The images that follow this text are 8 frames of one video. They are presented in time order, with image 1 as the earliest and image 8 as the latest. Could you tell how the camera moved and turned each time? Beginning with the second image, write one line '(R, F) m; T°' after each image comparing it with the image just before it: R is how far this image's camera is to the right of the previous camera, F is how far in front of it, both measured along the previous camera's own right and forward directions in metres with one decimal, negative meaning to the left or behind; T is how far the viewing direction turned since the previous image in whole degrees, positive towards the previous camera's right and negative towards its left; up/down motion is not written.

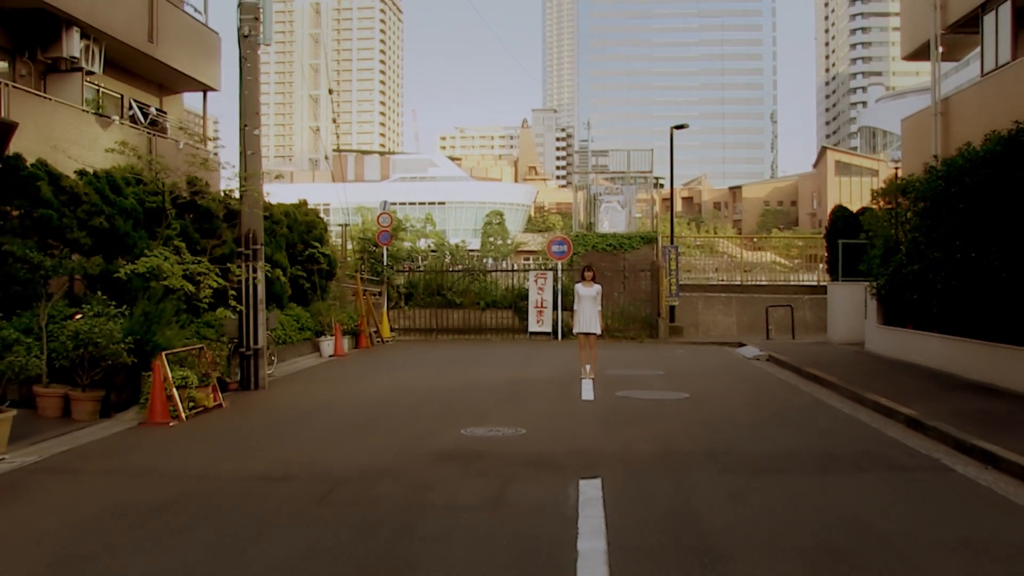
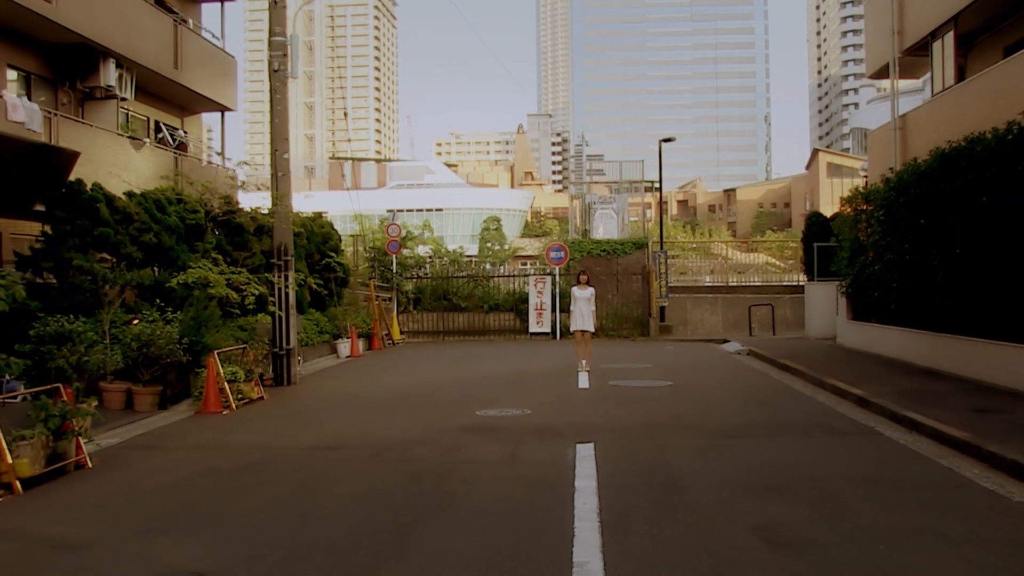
(-0.1, -1.6) m; 0°
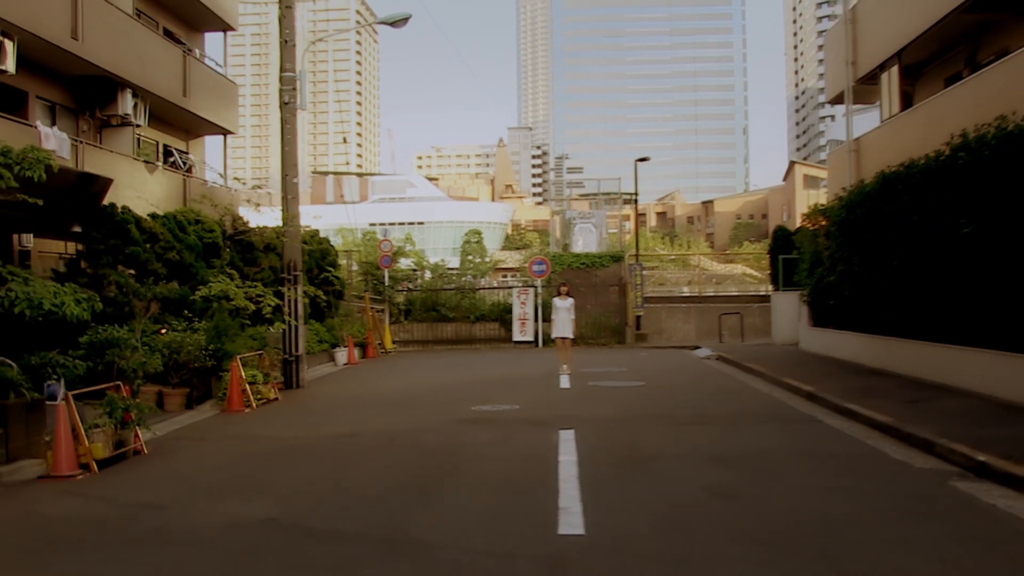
(-0.1, -1.5) m; +1°
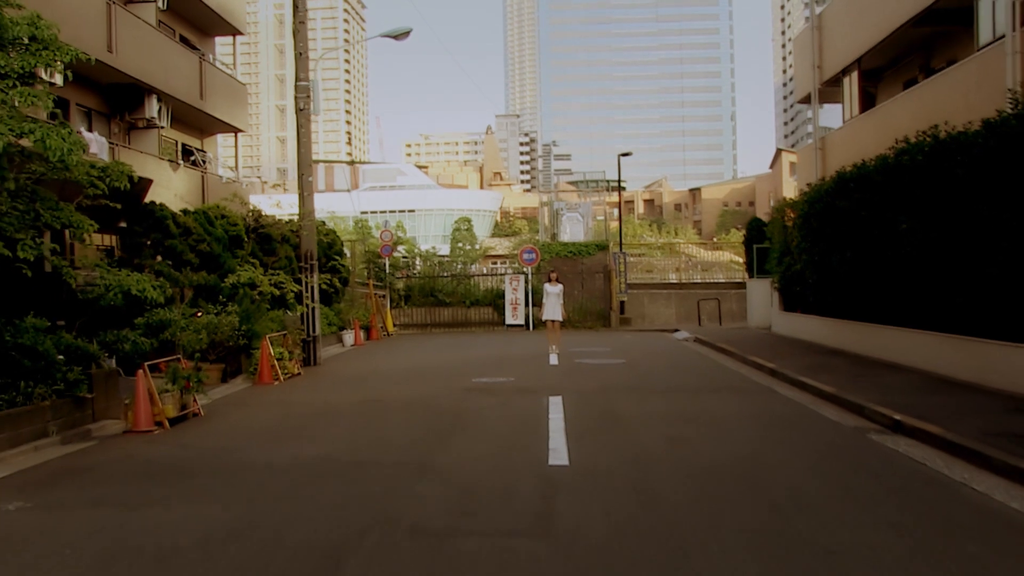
(-0.1, -1.9) m; 0°
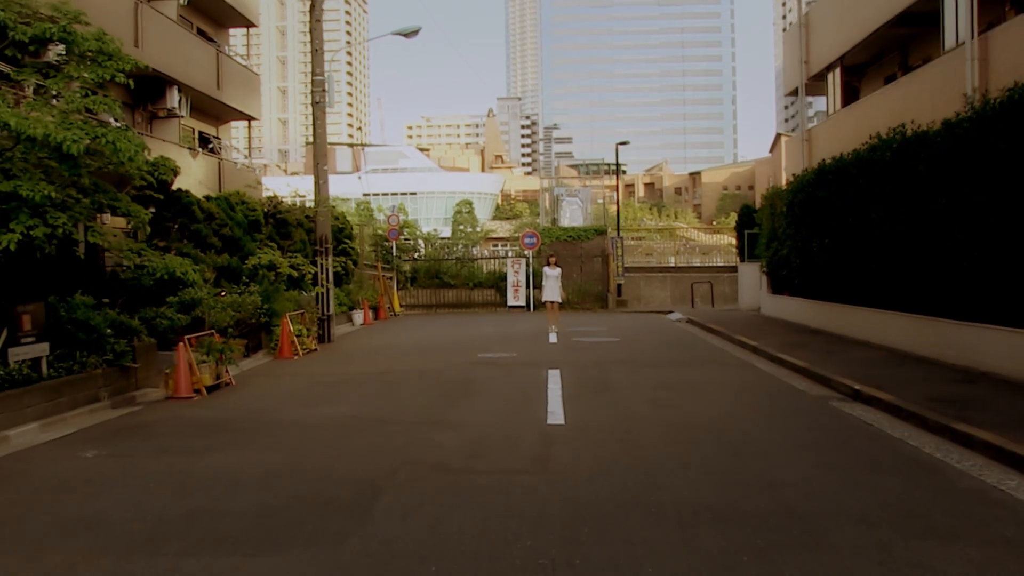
(0.0, -1.2) m; 0°
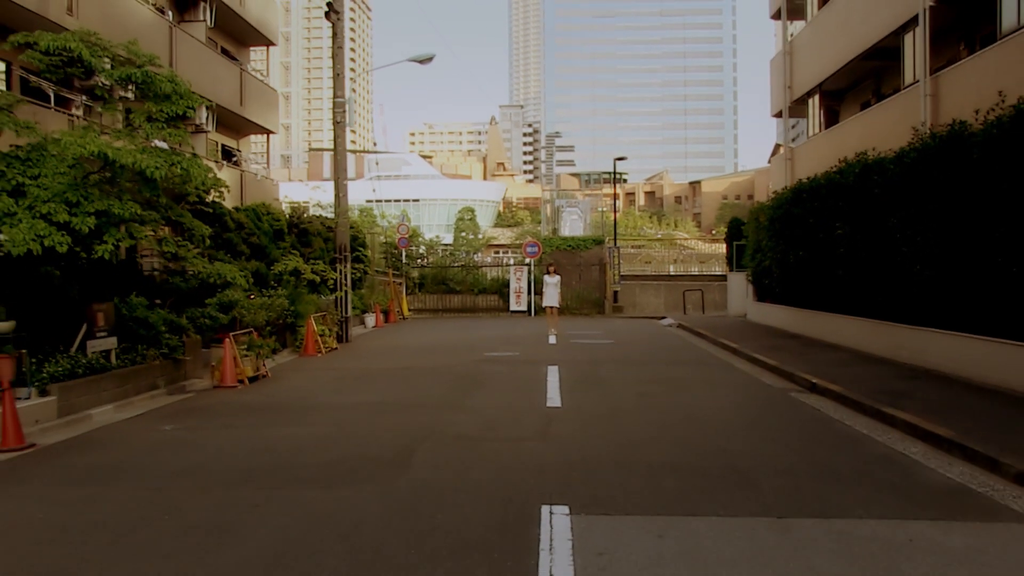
(0.0, -1.7) m; 0°
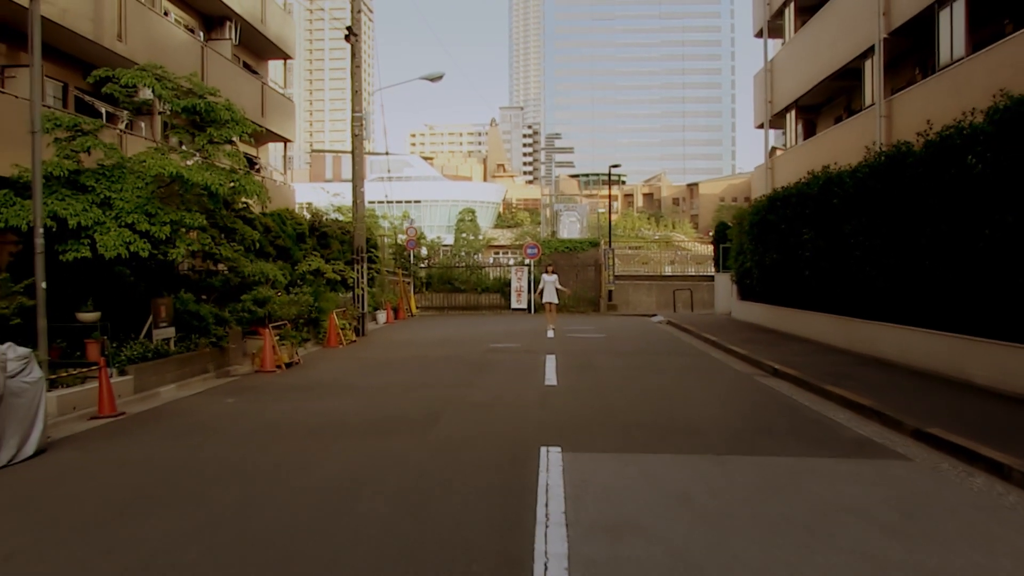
(0.0, -2.0) m; 0°
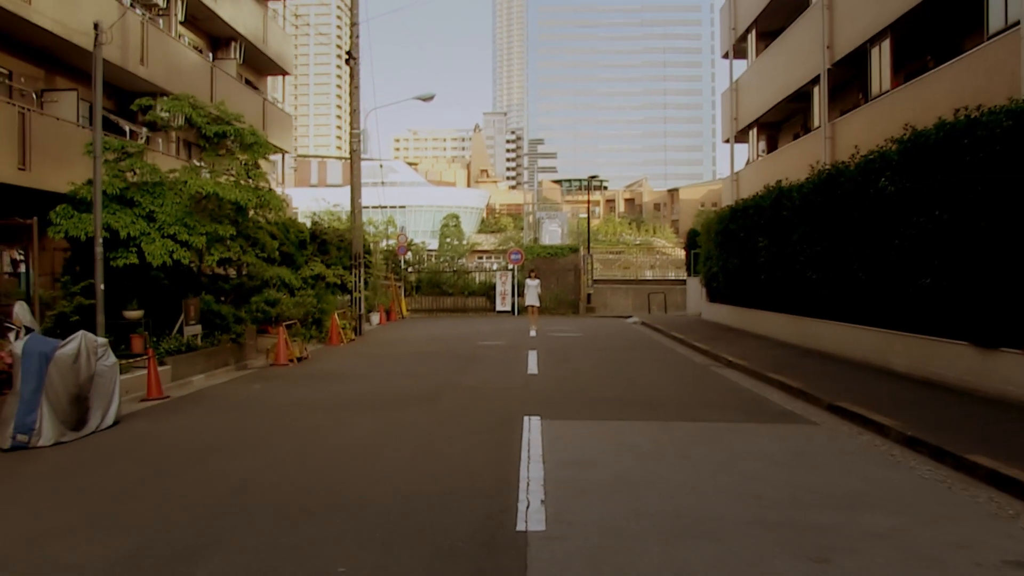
(0.0, -2.0) m; +1°
